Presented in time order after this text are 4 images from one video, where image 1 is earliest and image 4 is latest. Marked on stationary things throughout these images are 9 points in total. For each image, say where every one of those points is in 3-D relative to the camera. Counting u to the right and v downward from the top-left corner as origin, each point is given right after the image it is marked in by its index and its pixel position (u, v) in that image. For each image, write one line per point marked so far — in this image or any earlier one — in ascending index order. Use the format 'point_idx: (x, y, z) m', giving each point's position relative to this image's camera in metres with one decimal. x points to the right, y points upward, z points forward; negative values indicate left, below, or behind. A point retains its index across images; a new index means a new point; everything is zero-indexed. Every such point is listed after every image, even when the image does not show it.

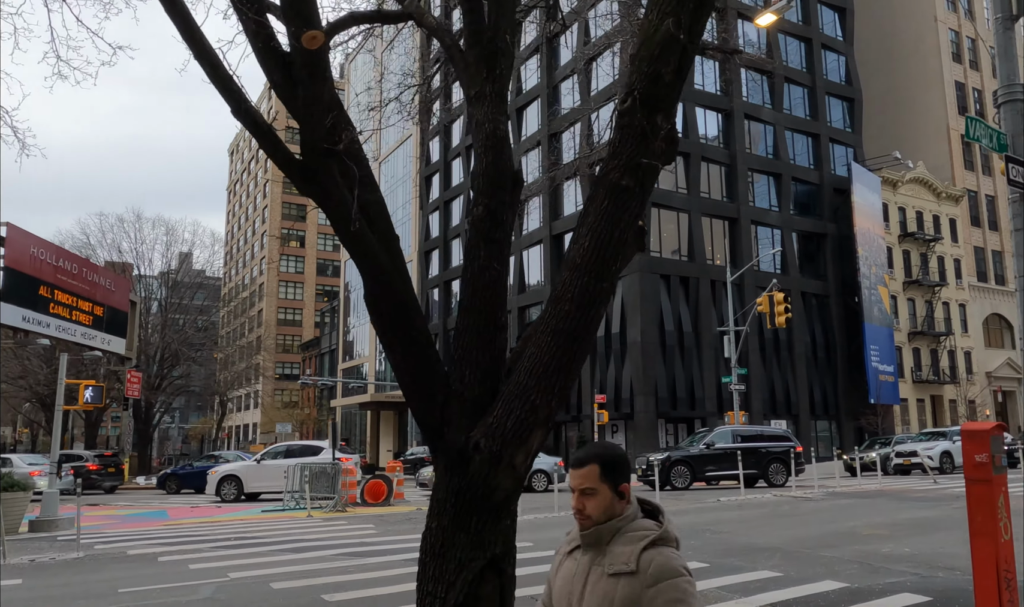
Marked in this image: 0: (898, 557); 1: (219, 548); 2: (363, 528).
0: (+5.0, -3.3, +10.0) m
1: (-4.6, -3.8, +11.9) m
2: (-2.8, -4.2, +14.4) m
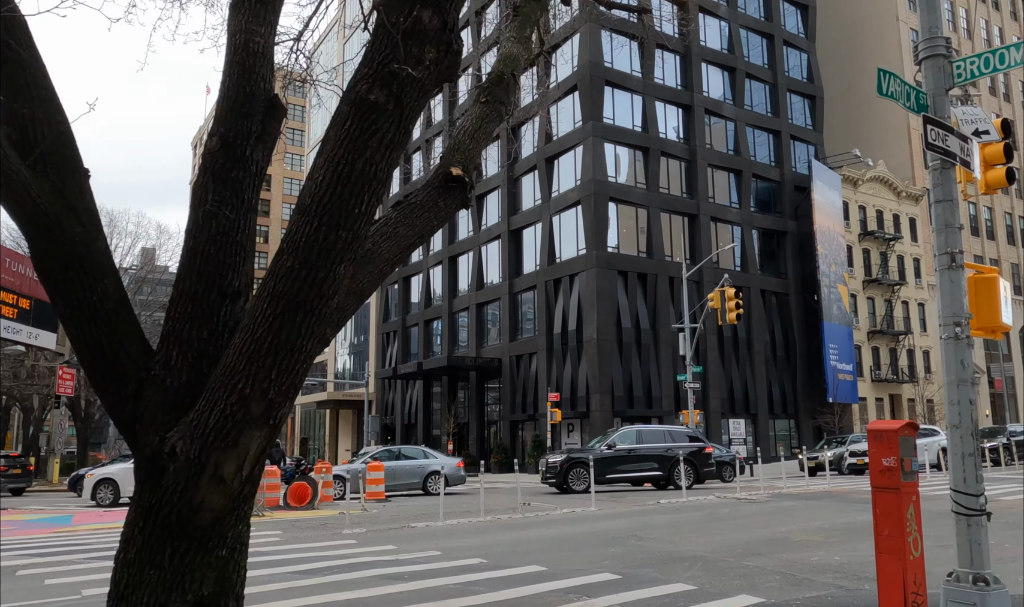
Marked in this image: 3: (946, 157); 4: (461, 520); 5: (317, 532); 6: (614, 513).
0: (+3.8, -3.2, +9.2) m
1: (-5.9, -3.6, +10.8) m
2: (-4.3, -4.0, +13.4) m
3: (+3.3, +1.1, +5.8) m
4: (-1.0, -4.0, +14.0) m
5: (-3.4, -4.0, +13.3) m
6: (+2.0, -4.1, +14.9) m
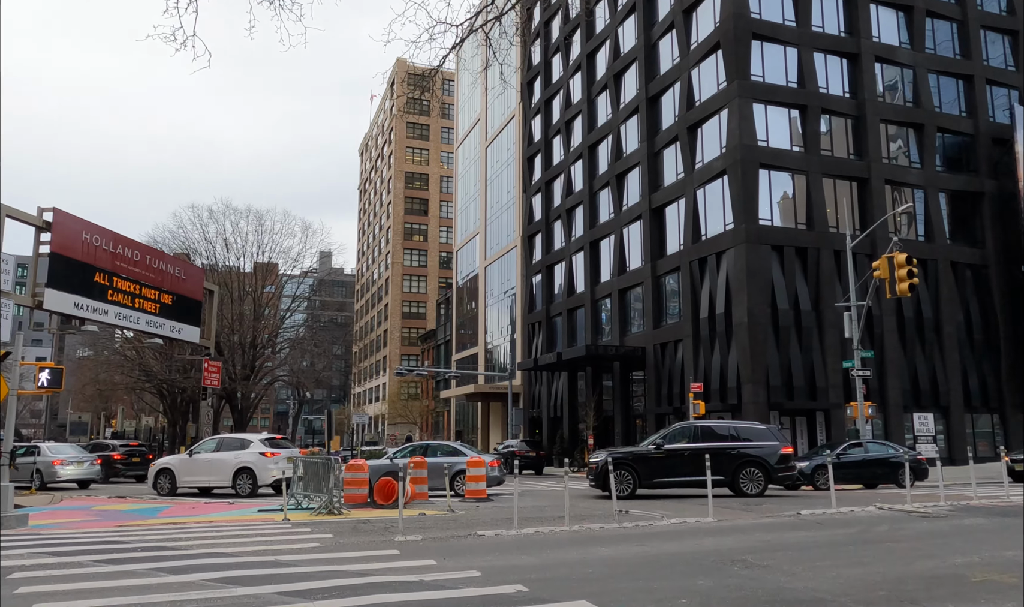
0: (+4.0, -2.6, +6.0) m
1: (-5.1, -3.3, +9.7) m
2: (-2.9, -3.6, +11.9) m
3: (+2.6, +1.6, +2.8) m
4: (+0.4, -3.5, +11.8) m
5: (-2.1, -3.6, +11.6) m
6: (+3.5, -3.5, +12.0) m
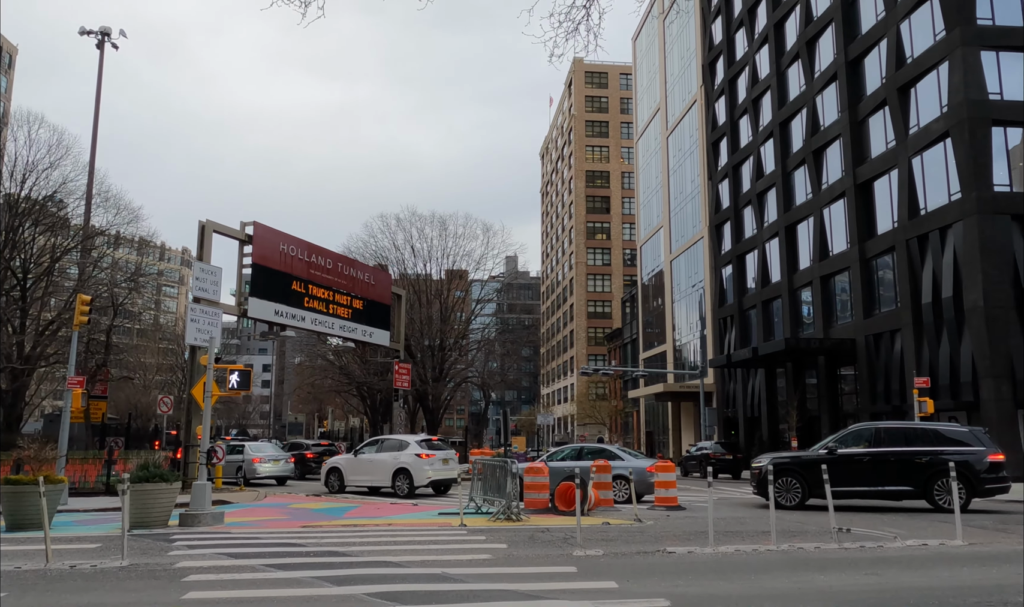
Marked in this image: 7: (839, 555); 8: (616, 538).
0: (+5.0, -2.2, +3.7) m
1: (-2.8, -3.2, +9.4) m
2: (-0.2, -3.5, +11.0) m
3: (+2.8, +1.9, +0.9) m
4: (+3.0, -3.2, +10.1) m
5: (+0.5, -3.4, +10.6) m
6: (+6.0, -3.1, +9.6) m
7: (+4.0, -3.1, +9.4) m
8: (+1.6, -3.5, +11.5) m
